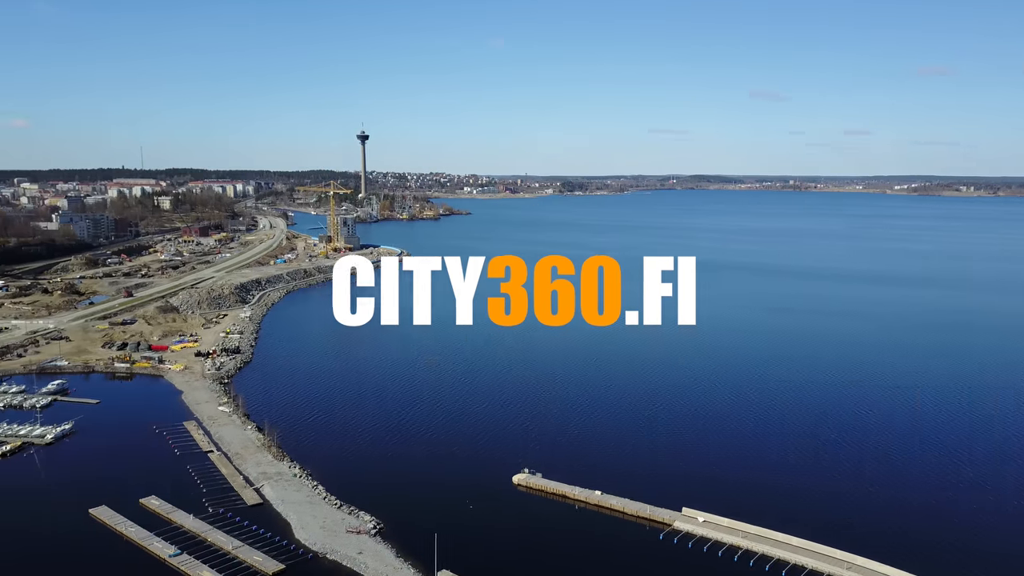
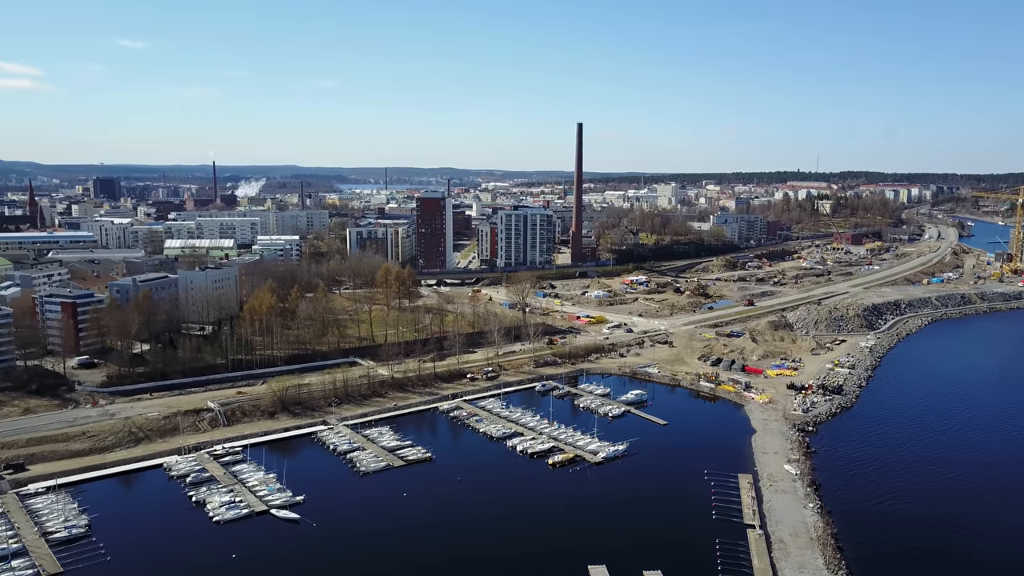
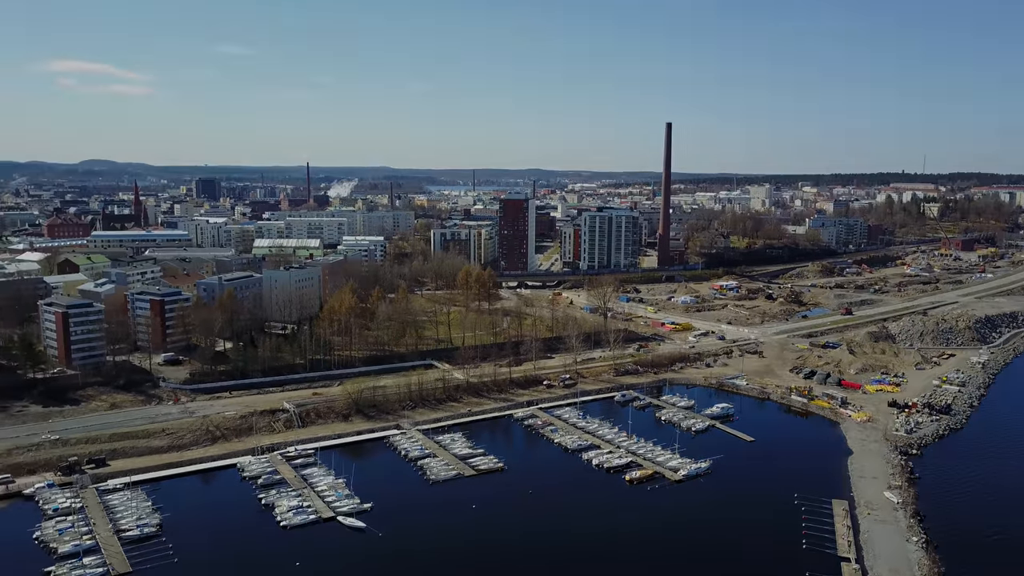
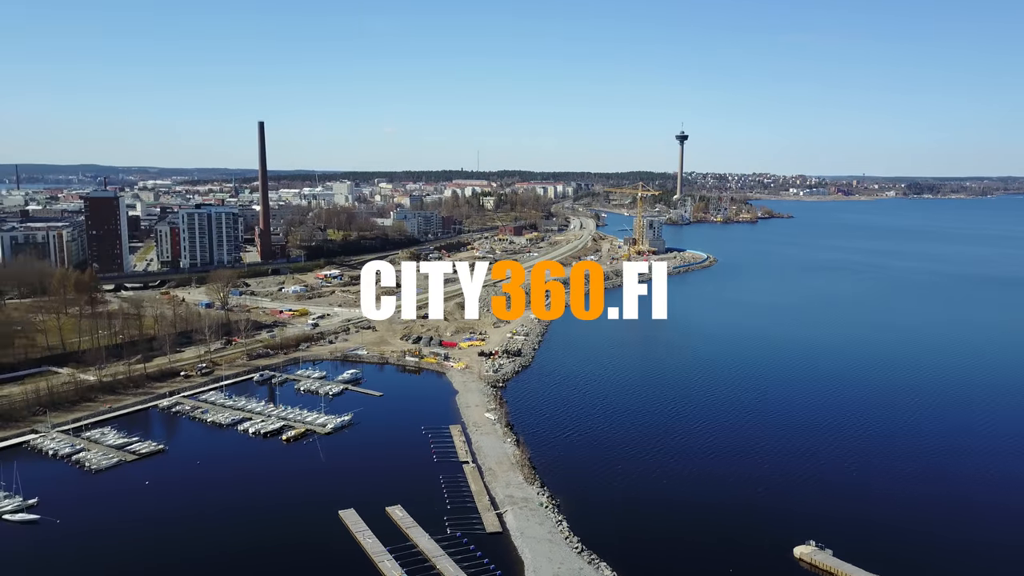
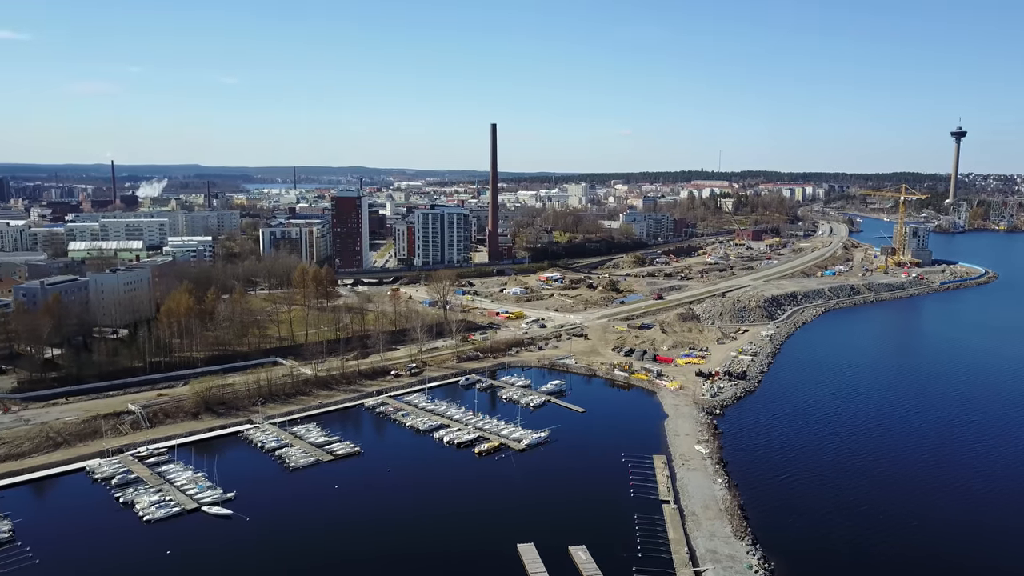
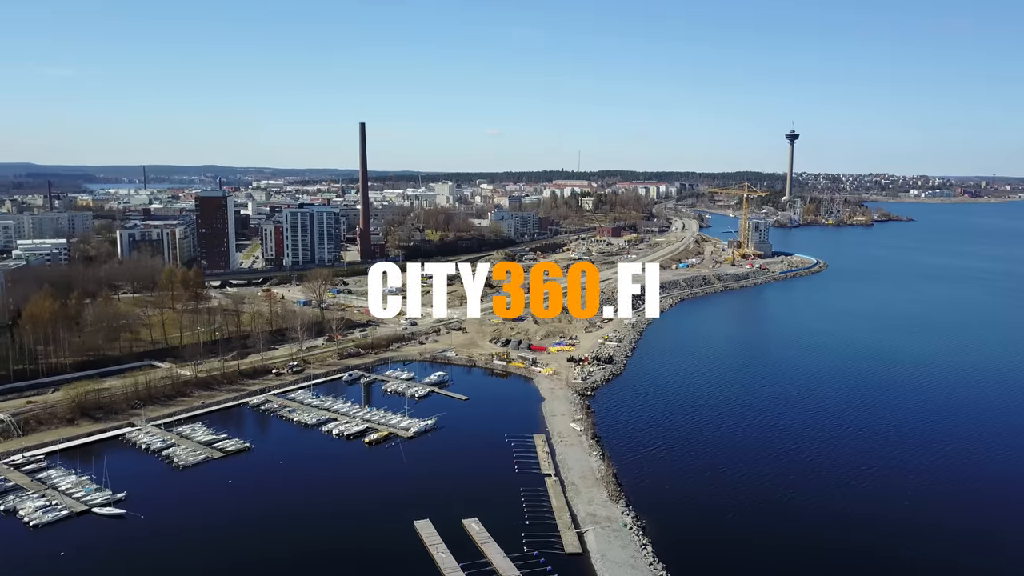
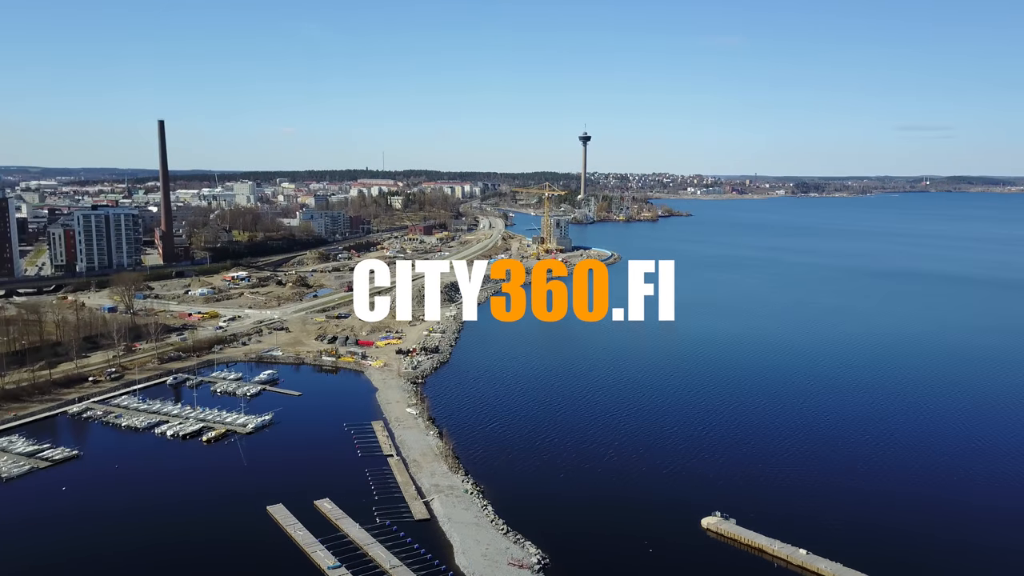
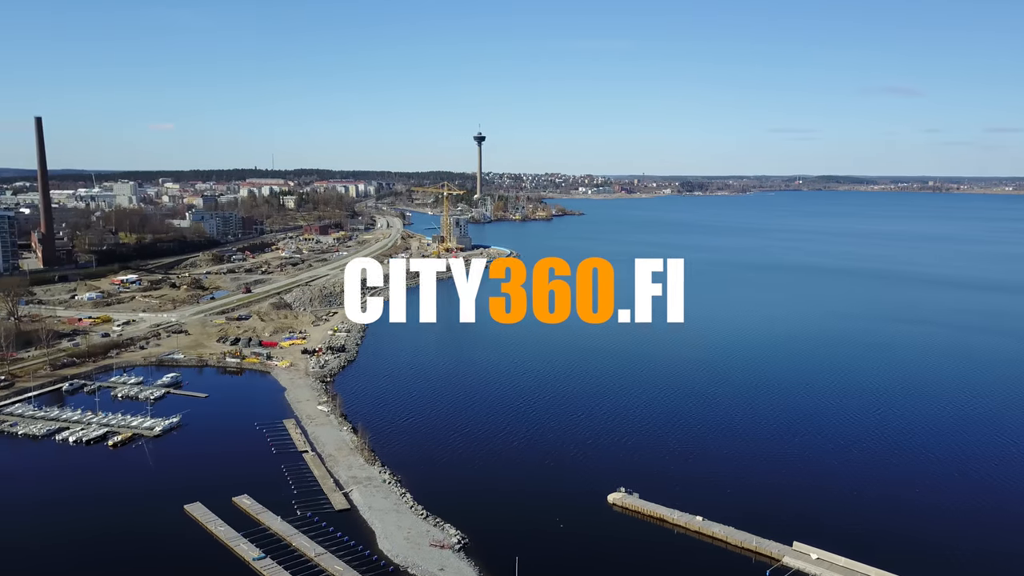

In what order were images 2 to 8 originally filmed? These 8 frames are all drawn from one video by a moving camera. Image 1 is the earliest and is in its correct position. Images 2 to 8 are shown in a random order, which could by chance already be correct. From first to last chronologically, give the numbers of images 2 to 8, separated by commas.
8, 7, 4, 6, 5, 2, 3
